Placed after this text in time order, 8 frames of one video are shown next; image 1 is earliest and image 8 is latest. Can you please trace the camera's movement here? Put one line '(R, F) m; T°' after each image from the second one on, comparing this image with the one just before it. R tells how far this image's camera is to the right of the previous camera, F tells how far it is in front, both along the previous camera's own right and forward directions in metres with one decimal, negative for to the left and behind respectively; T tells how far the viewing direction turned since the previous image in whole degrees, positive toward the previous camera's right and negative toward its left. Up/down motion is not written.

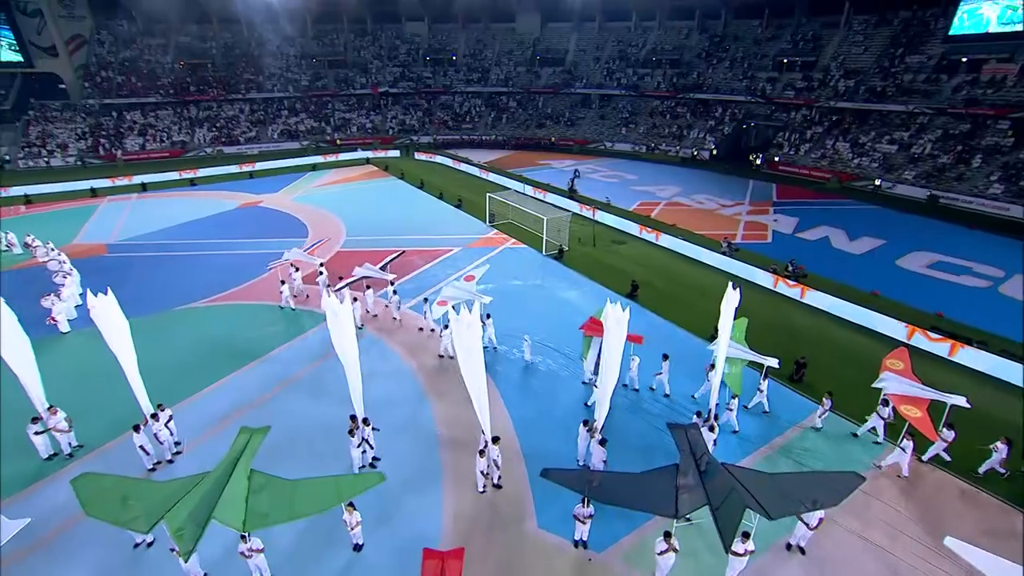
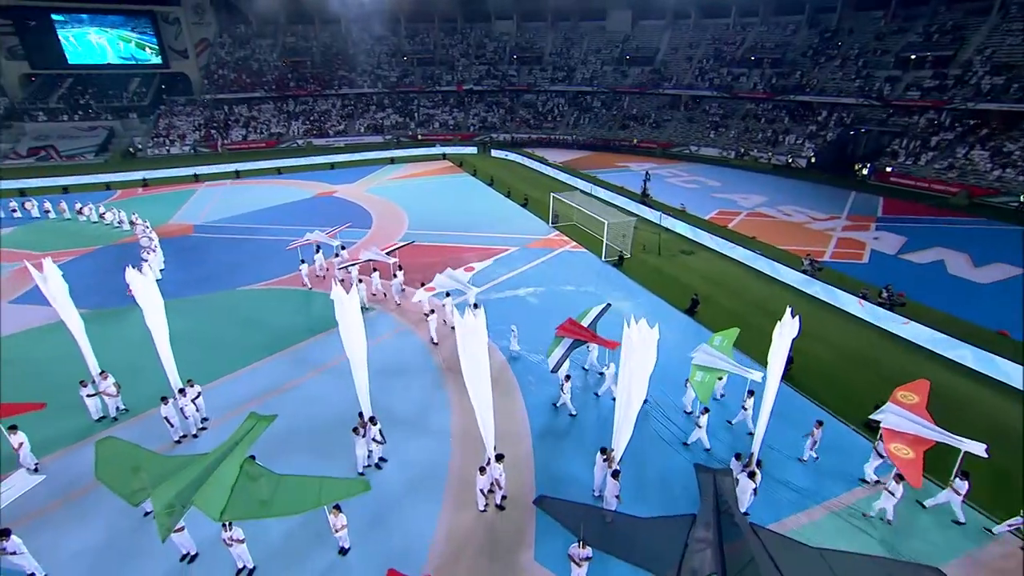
(+1.3, +1.1) m; -9°
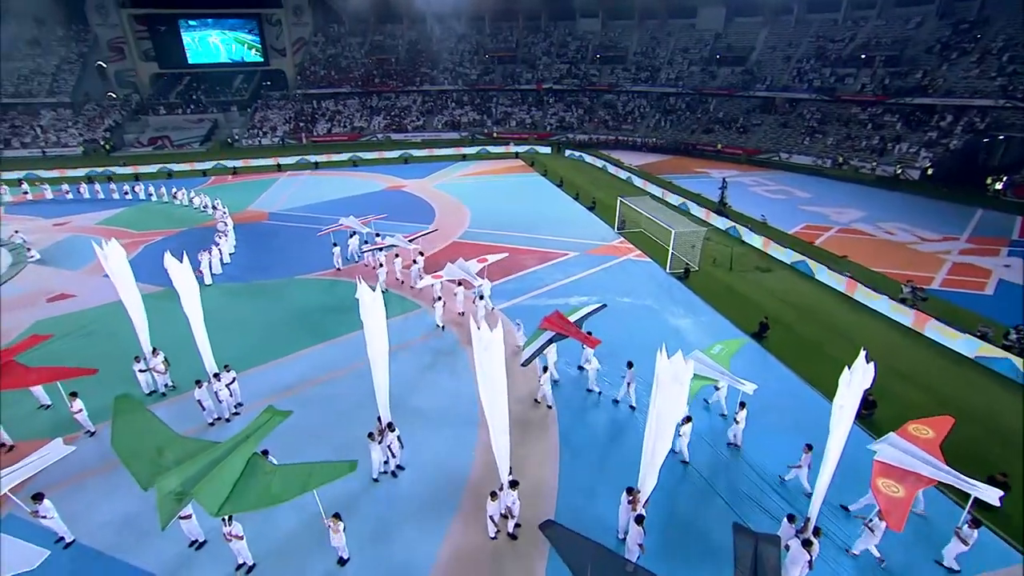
(+0.9, +1.0) m; -8°
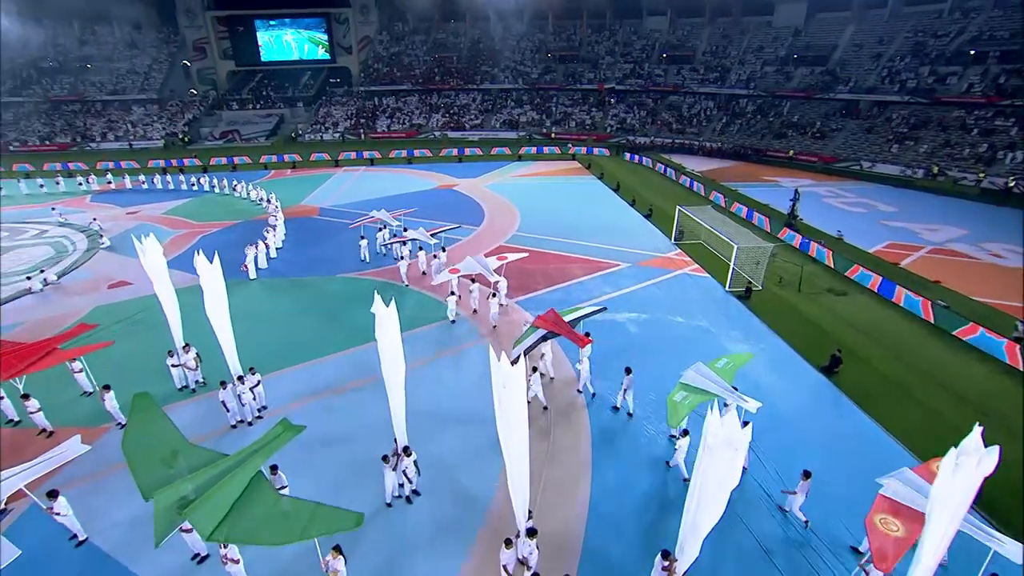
(+0.4, +1.1) m; -6°
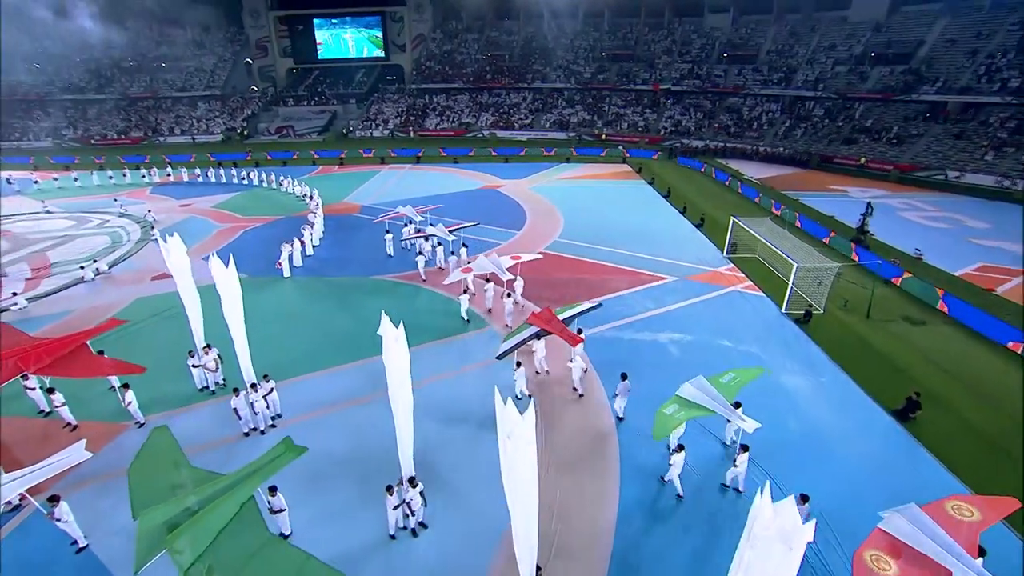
(+0.4, +1.1) m; -5°
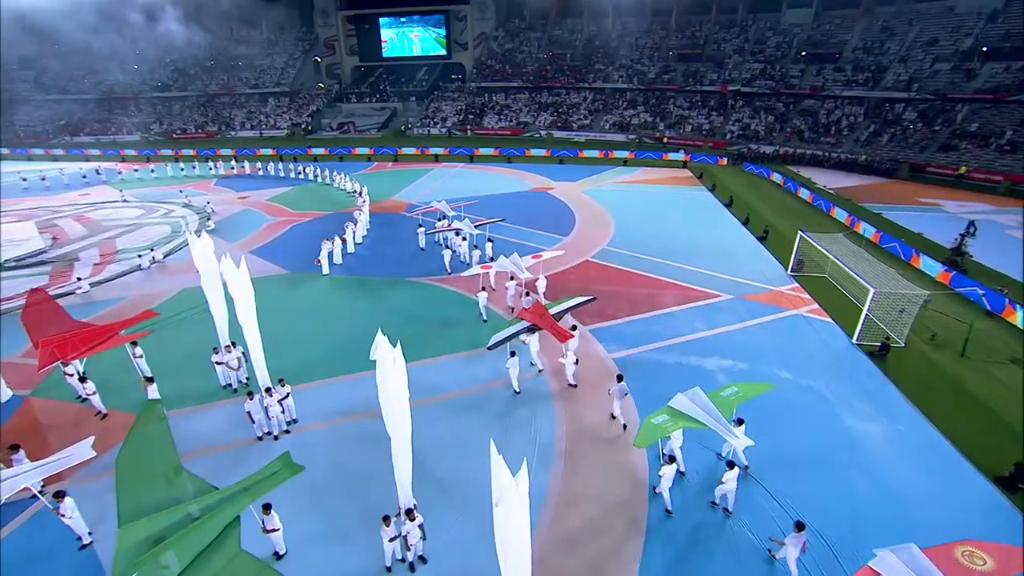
(+0.6, +1.1) m; -6°
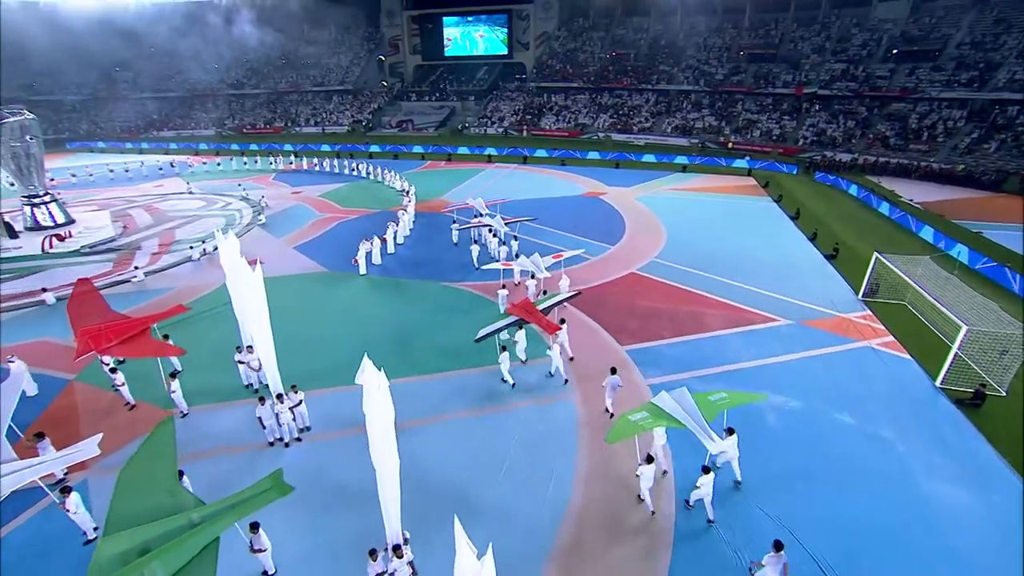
(+0.7, +1.0) m; -6°
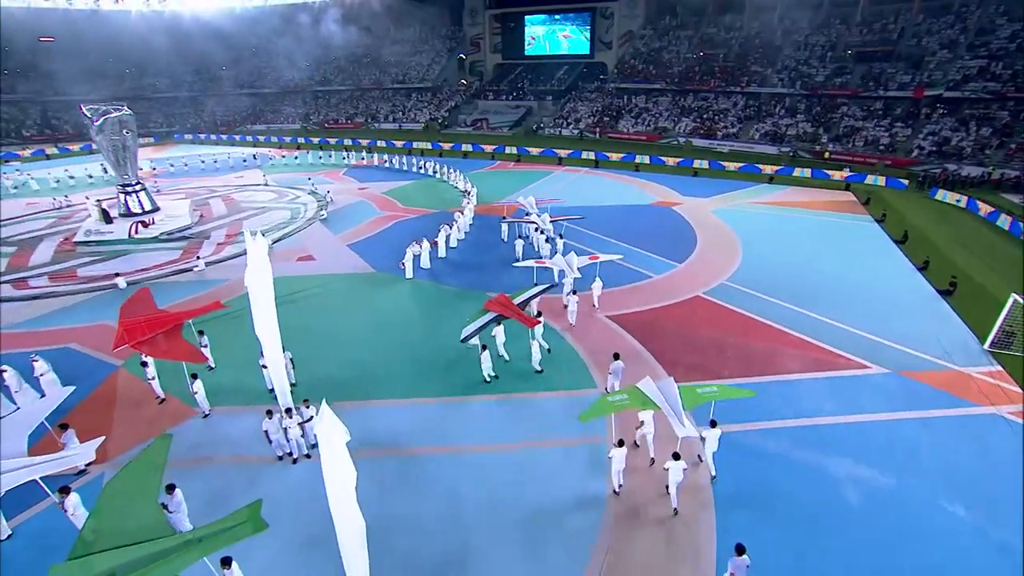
(+0.8, +1.5) m; -8°
